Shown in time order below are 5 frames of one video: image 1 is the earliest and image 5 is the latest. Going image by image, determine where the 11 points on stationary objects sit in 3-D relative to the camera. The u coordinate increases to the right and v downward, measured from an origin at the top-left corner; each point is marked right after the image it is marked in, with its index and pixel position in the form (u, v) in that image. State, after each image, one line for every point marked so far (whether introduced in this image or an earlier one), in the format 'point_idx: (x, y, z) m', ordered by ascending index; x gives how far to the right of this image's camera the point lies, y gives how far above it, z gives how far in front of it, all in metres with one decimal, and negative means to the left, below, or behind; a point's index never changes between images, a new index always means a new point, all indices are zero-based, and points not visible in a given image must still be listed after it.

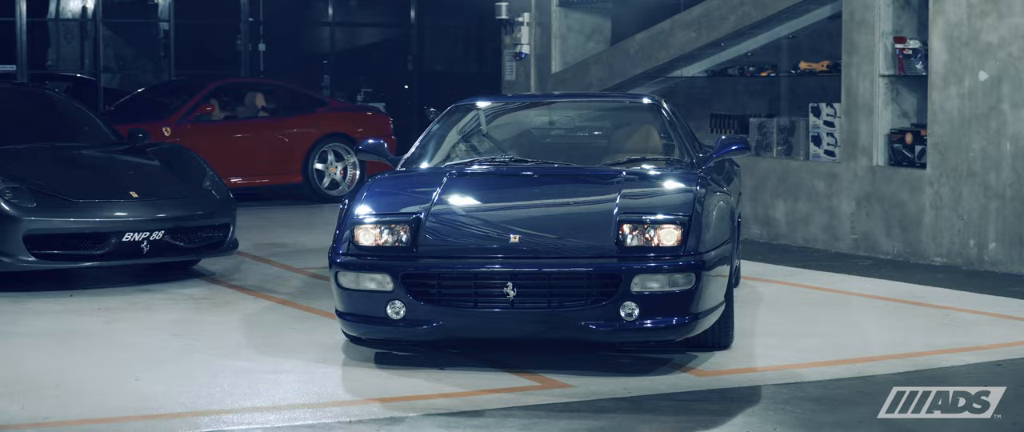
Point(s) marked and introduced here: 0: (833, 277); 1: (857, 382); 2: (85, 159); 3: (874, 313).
0: (+1.1, -0.2, +8.9) m
1: (+1.0, -0.4, +6.8) m
2: (-1.5, +0.2, +8.9) m
3: (+1.2, -0.3, +8.1) m
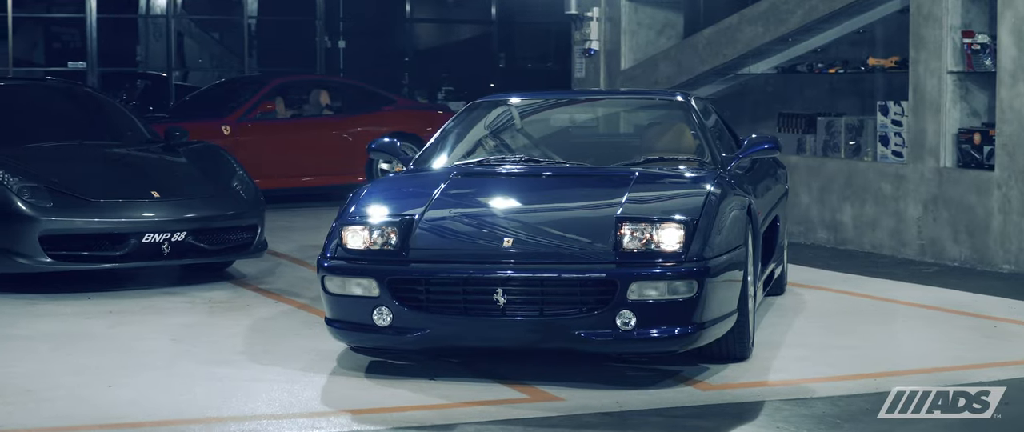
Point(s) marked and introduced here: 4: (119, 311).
0: (+1.3, -0.2, +8.5) m
1: (+0.9, -0.5, +6.4) m
2: (-1.4, +0.2, +8.6) m
3: (+1.2, -0.3, +7.6) m
4: (-1.2, -0.3, +7.9) m
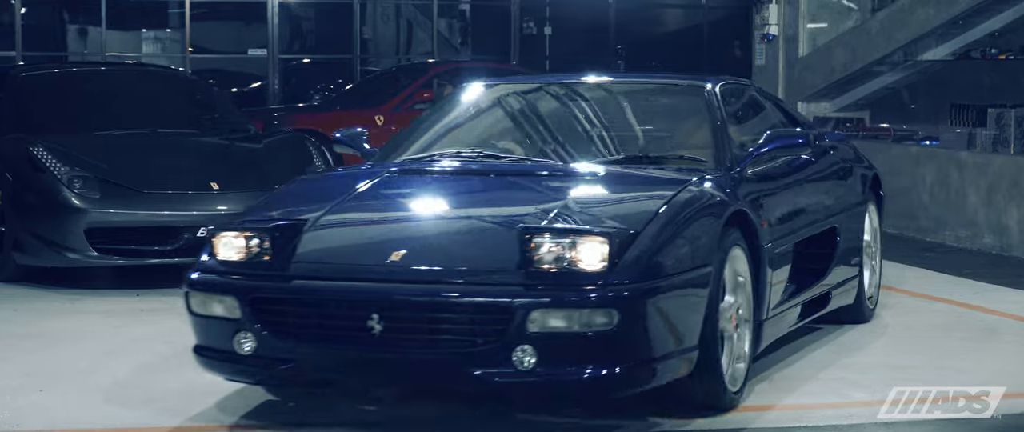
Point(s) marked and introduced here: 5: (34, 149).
0: (+1.5, -0.2, +7.5) m
1: (+0.8, -0.5, +5.5) m
2: (-1.0, +0.2, +8.1) m
3: (+1.3, -0.3, +6.7) m
4: (-1.0, -0.3, +7.4) m
5: (-1.5, +0.2, +7.8) m
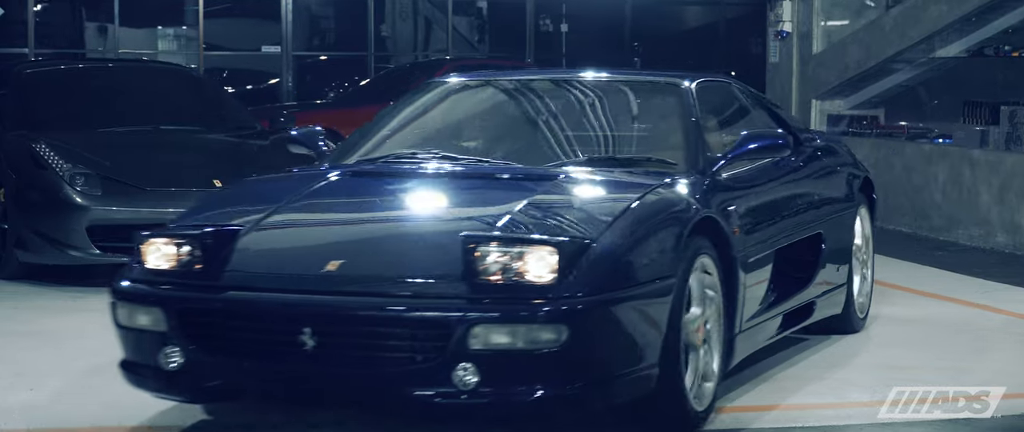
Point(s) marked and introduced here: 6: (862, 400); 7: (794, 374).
0: (+1.5, -0.2, +7.4) m
1: (+0.8, -0.5, +5.4) m
2: (-1.0, +0.2, +8.1) m
3: (+1.3, -0.3, +6.6) m
4: (-1.0, -0.3, +7.4) m
5: (-1.5, +0.2, +7.8) m
6: (+0.8, -0.4, +5.8) m
7: (+0.7, -0.4, +6.0) m
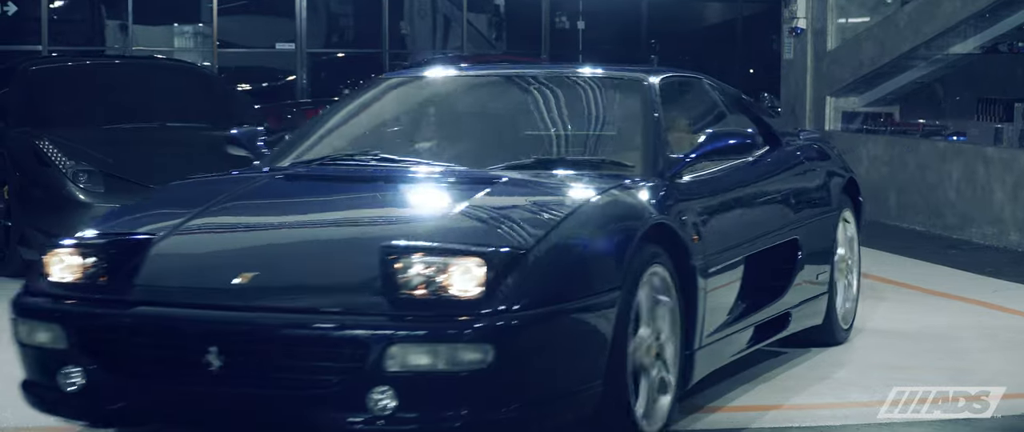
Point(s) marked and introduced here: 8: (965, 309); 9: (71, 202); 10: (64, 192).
0: (+1.5, -0.2, +7.3) m
1: (+0.7, -0.4, +5.4) m
2: (-1.0, +0.2, +8.0) m
3: (+1.3, -0.3, +6.5) m
4: (-1.0, -0.3, +7.3) m
5: (-1.5, +0.2, +7.7) m
6: (+0.8, -0.4, +5.7) m
7: (+0.7, -0.4, +6.0) m
8: (+1.3, -0.3, +7.0) m
9: (-1.3, 0.0, +7.5) m
10: (-1.3, +0.1, +7.5) m
